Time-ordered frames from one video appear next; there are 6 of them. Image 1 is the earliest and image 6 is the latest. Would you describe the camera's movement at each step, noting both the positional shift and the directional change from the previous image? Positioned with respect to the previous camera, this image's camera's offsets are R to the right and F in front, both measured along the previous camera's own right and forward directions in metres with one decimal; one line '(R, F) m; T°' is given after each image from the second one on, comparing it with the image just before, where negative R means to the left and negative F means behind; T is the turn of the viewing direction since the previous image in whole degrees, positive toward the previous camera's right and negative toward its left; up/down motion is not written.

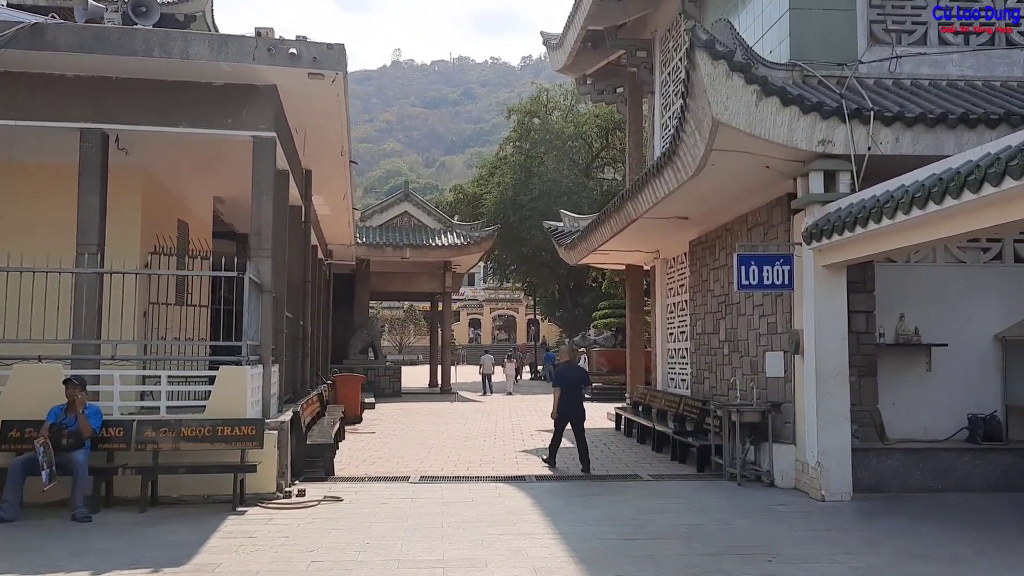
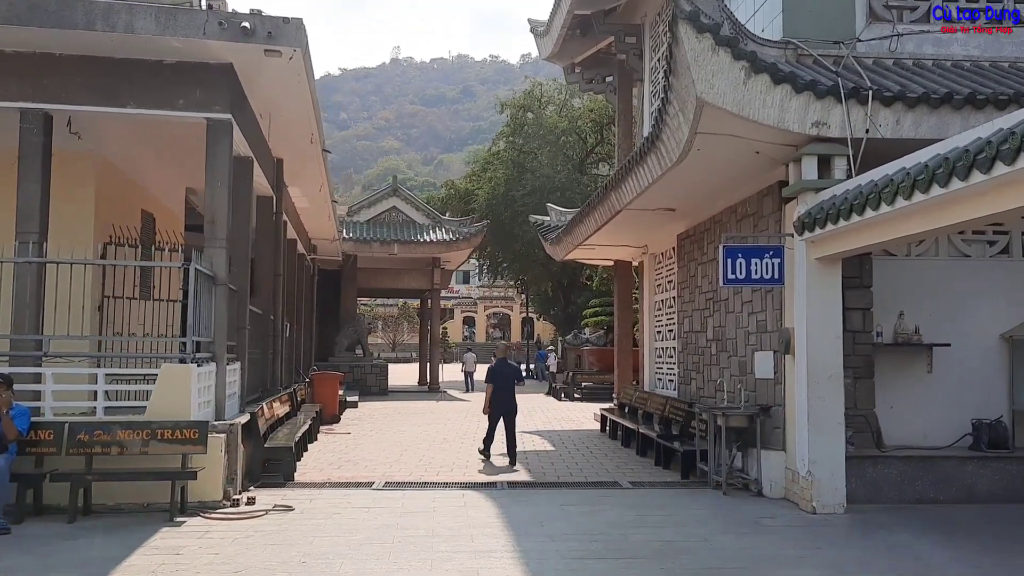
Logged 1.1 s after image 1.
(+0.2, +0.5) m; 0°
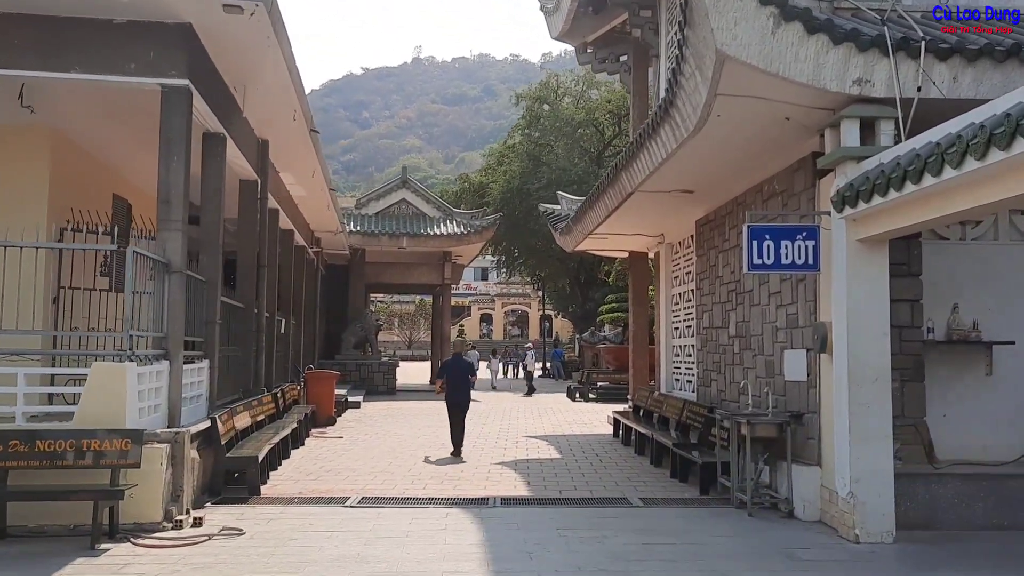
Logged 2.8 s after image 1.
(+0.2, +0.9) m; -1°
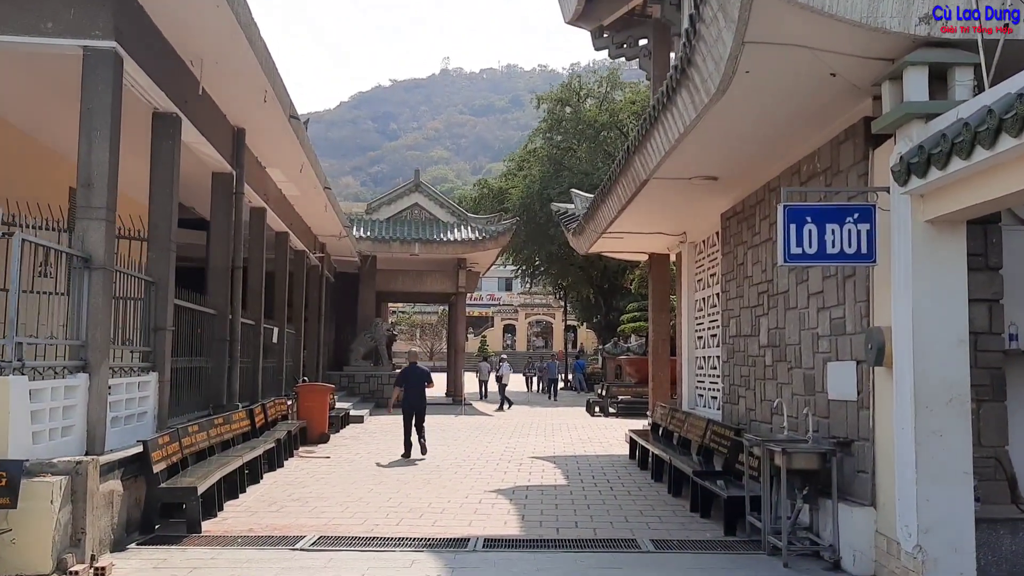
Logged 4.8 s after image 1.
(+0.3, +1.1) m; -2°
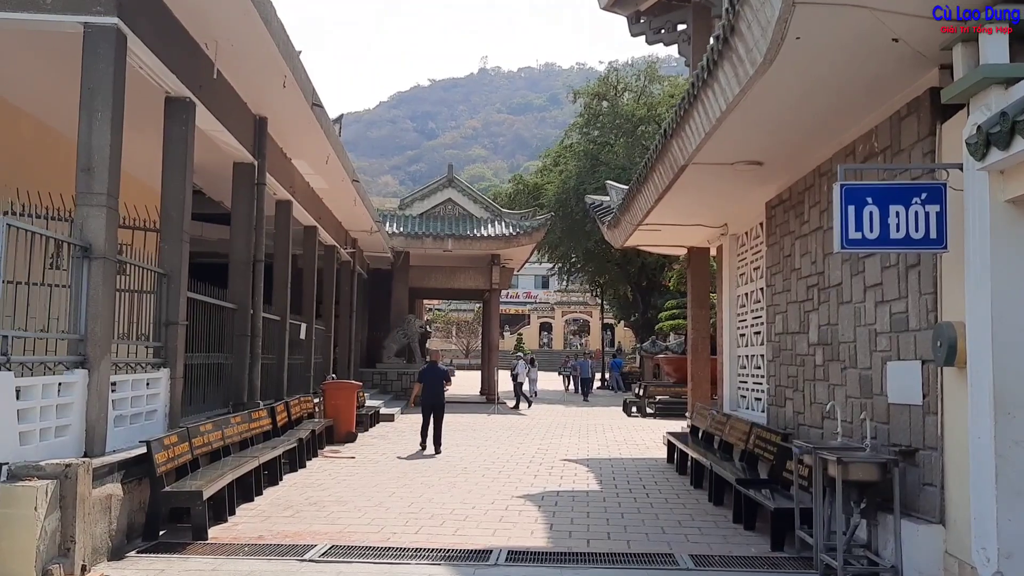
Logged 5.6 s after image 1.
(+0.1, +0.4) m; -3°
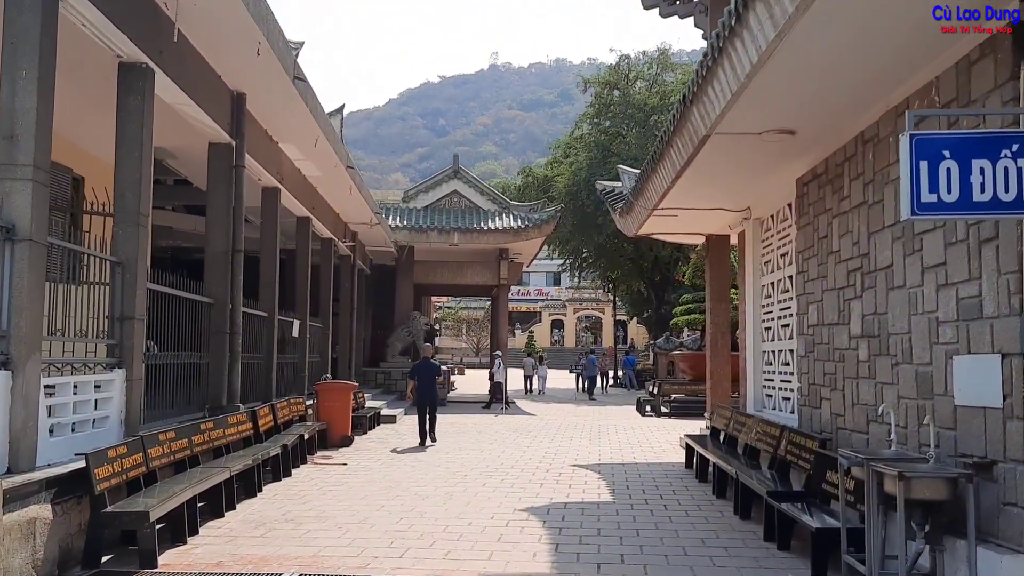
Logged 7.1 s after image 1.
(+0.1, +0.8) m; -1°
